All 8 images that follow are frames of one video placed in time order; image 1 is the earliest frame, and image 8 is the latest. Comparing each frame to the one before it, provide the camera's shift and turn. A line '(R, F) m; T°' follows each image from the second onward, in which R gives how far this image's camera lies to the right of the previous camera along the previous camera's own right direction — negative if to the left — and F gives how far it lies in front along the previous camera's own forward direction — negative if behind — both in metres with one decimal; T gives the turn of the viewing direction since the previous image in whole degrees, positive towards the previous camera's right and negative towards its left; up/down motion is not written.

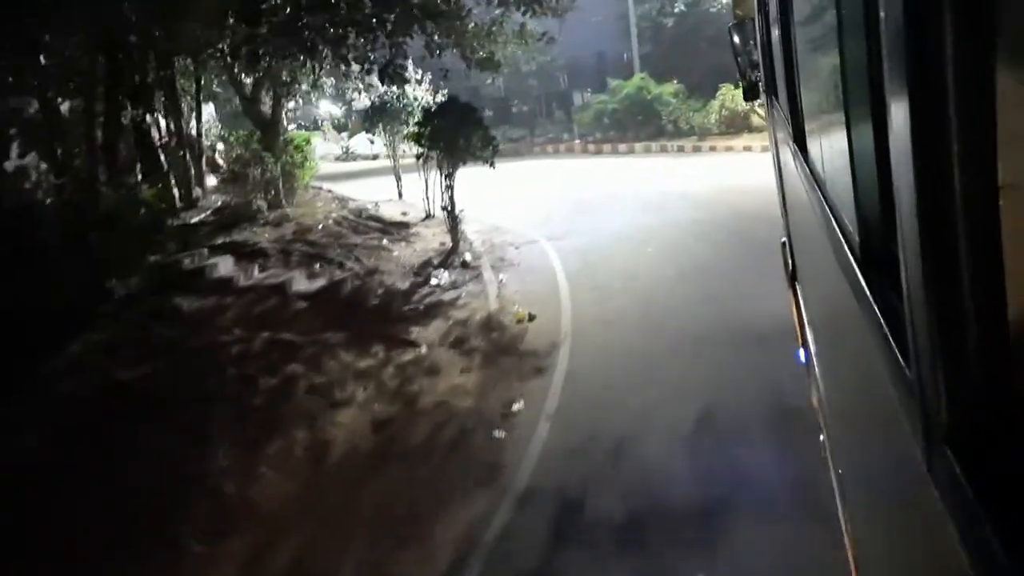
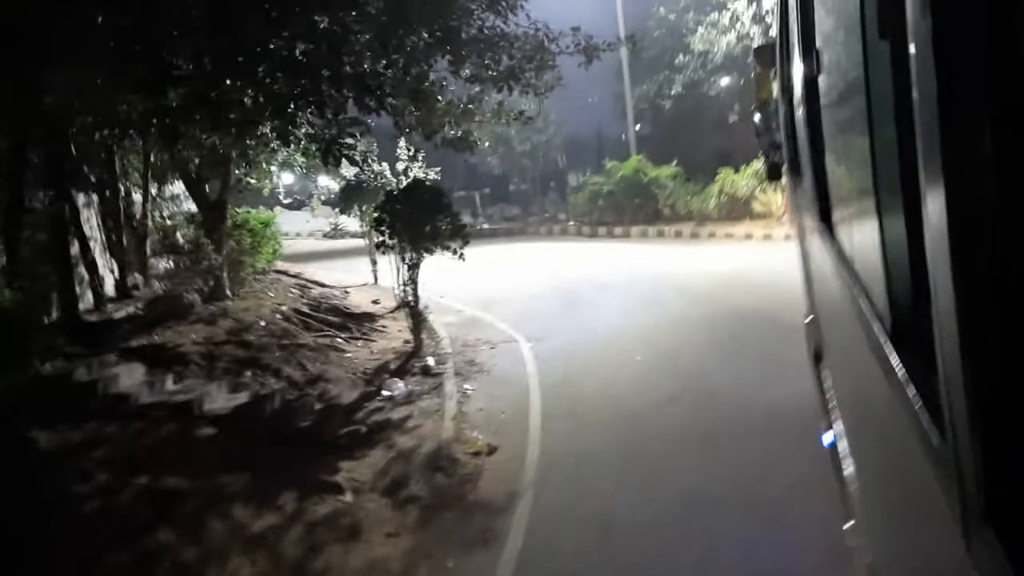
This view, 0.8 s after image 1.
(+0.3, +1.2) m; 0°
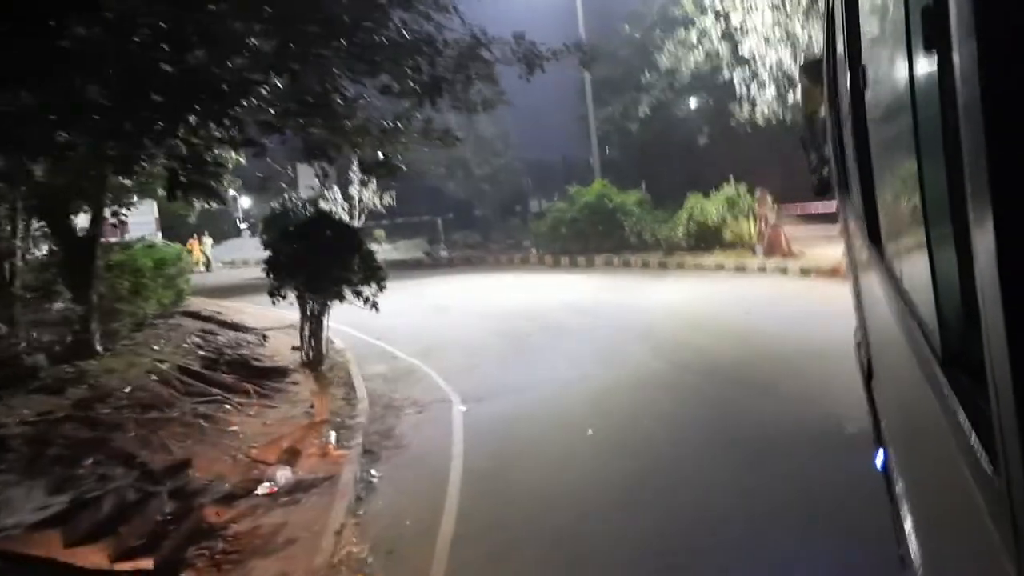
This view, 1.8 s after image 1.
(+0.4, +1.5) m; +2°
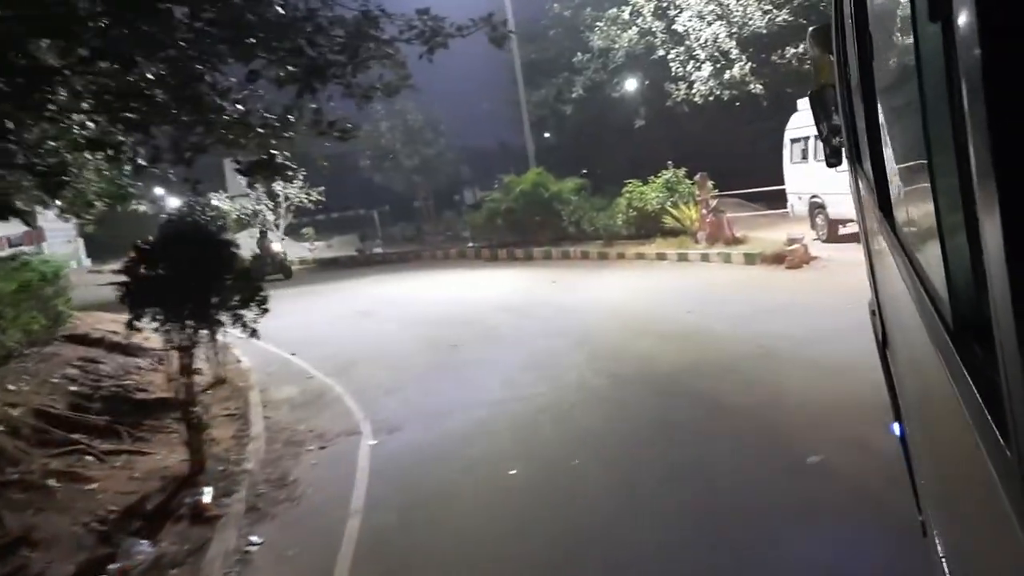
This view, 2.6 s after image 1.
(+0.3, +1.0) m; +4°
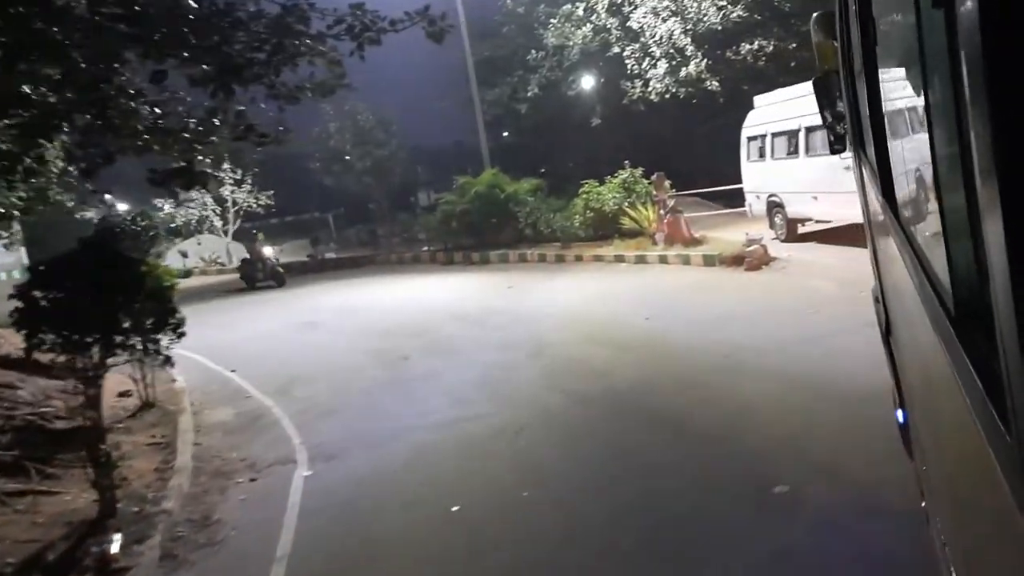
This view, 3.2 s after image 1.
(+0.2, +0.5) m; +3°
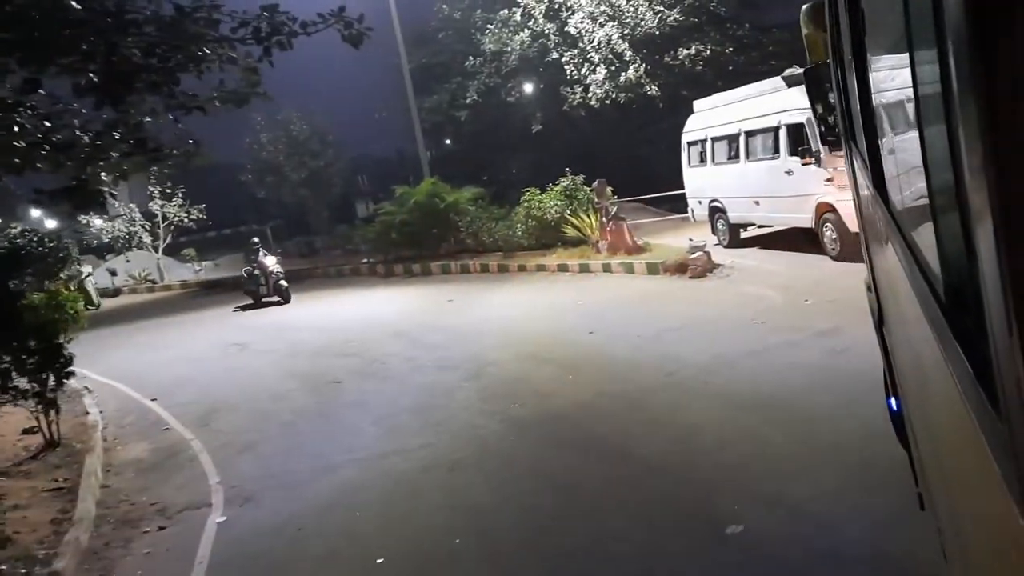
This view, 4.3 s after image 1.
(+0.1, +0.4) m; +4°
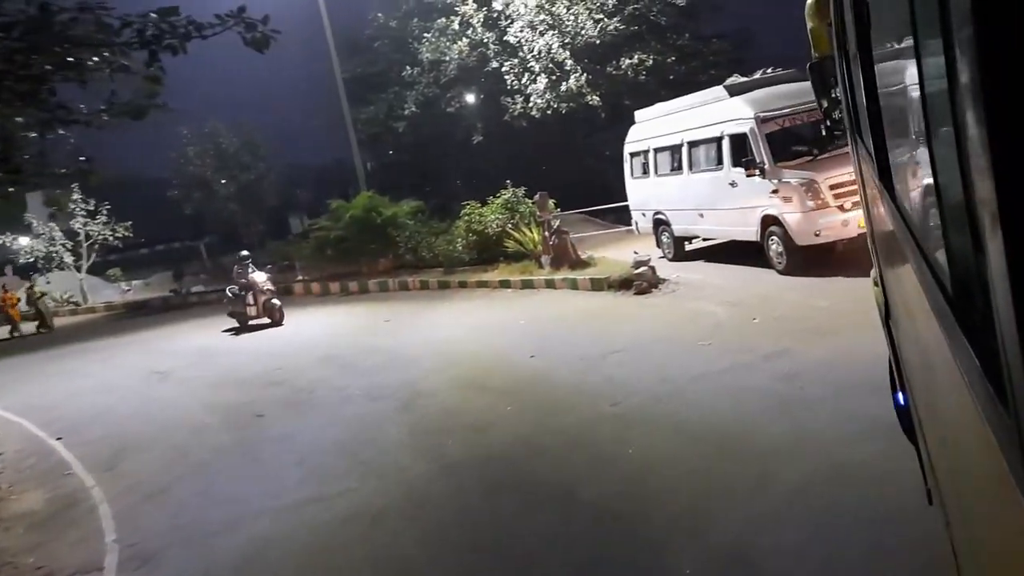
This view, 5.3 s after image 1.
(+0.1, +0.5) m; +4°
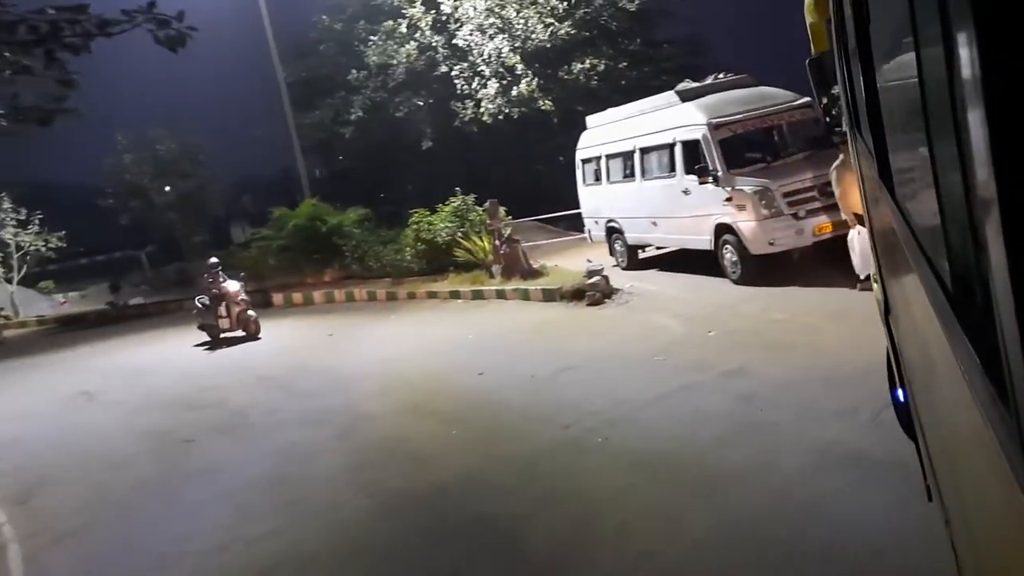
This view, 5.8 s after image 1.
(+0.1, +0.4) m; +3°
